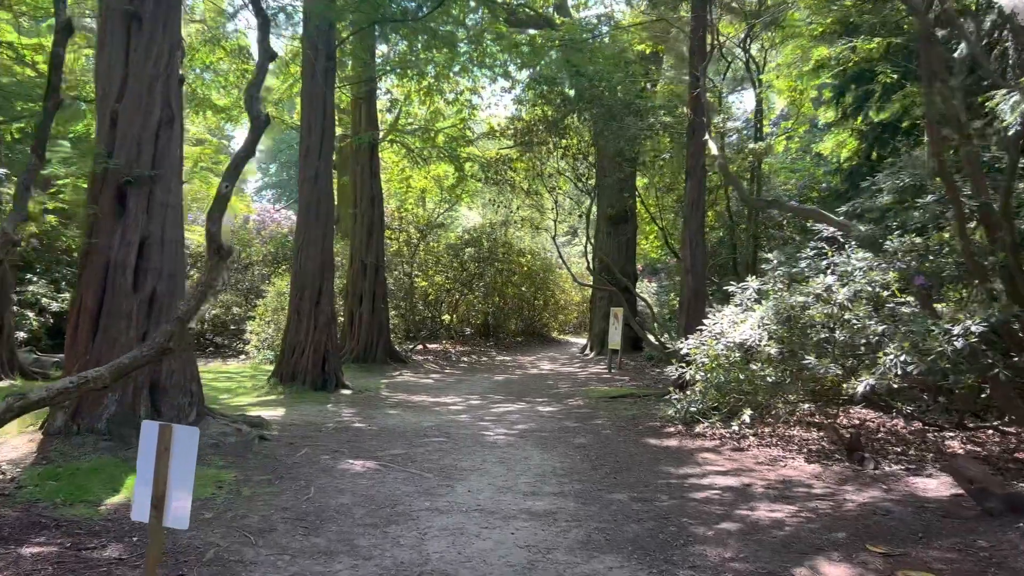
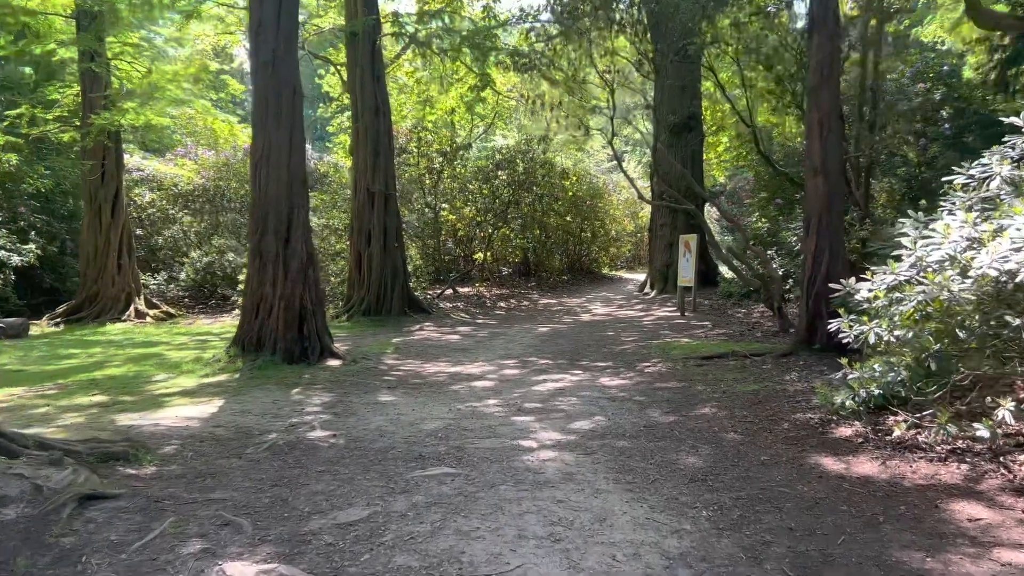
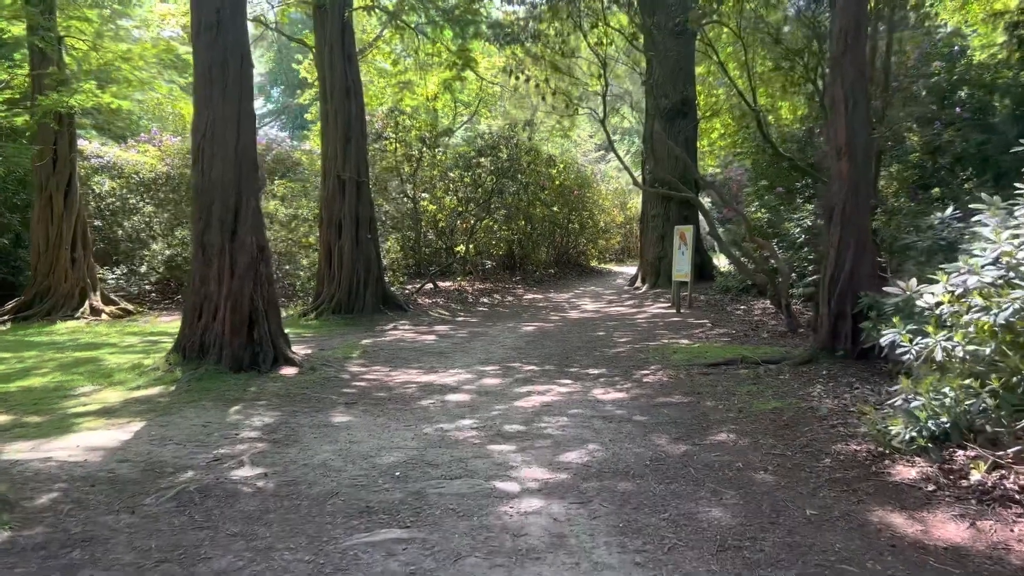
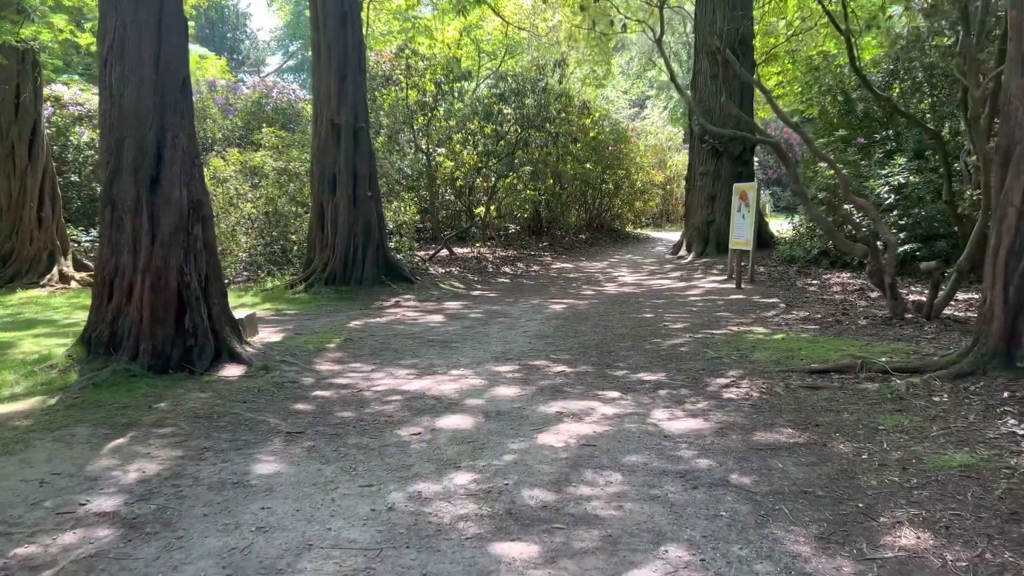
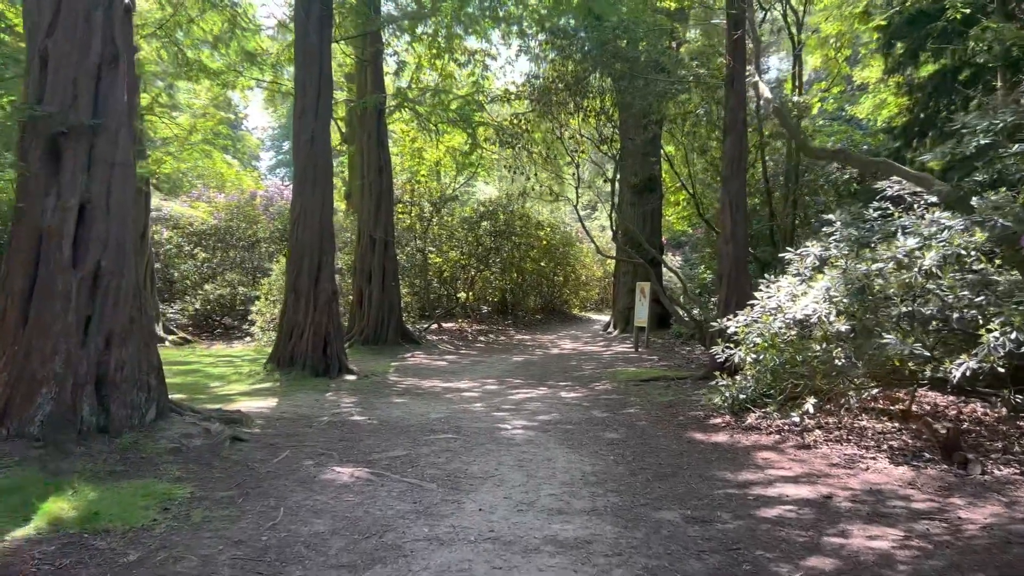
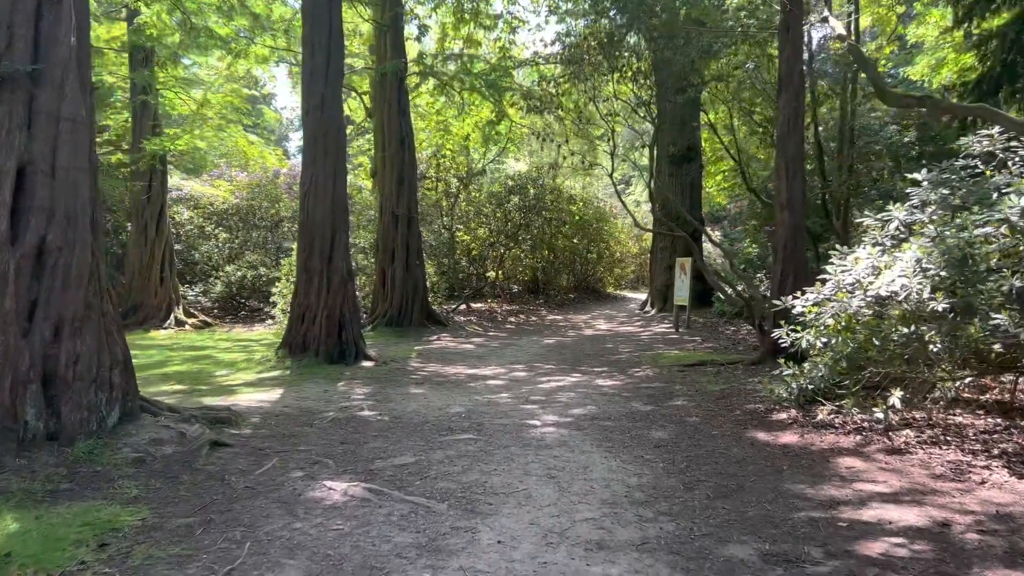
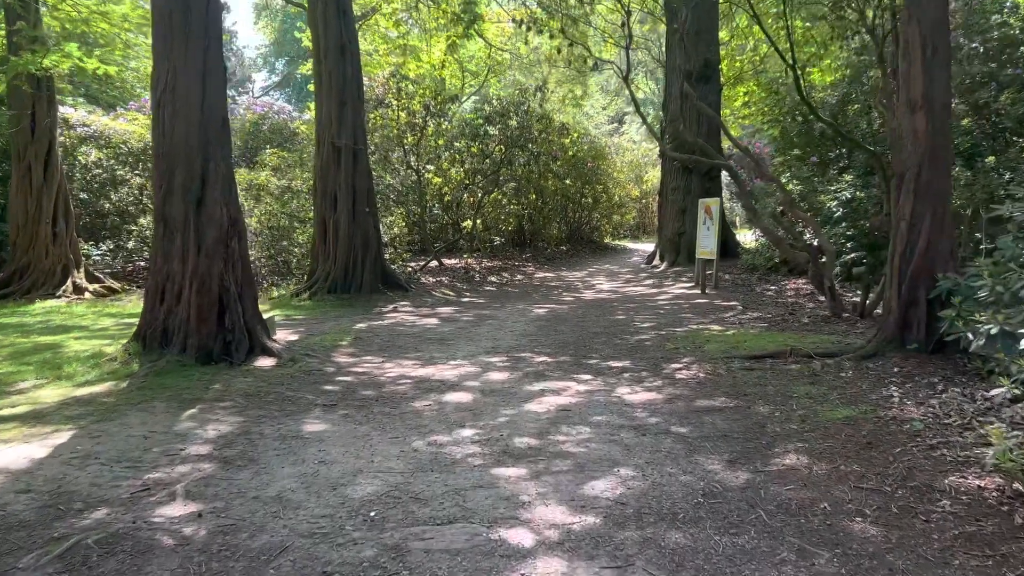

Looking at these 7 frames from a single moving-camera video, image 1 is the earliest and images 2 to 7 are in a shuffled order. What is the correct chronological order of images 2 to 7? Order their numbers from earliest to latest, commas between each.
5, 6, 2, 3, 7, 4
